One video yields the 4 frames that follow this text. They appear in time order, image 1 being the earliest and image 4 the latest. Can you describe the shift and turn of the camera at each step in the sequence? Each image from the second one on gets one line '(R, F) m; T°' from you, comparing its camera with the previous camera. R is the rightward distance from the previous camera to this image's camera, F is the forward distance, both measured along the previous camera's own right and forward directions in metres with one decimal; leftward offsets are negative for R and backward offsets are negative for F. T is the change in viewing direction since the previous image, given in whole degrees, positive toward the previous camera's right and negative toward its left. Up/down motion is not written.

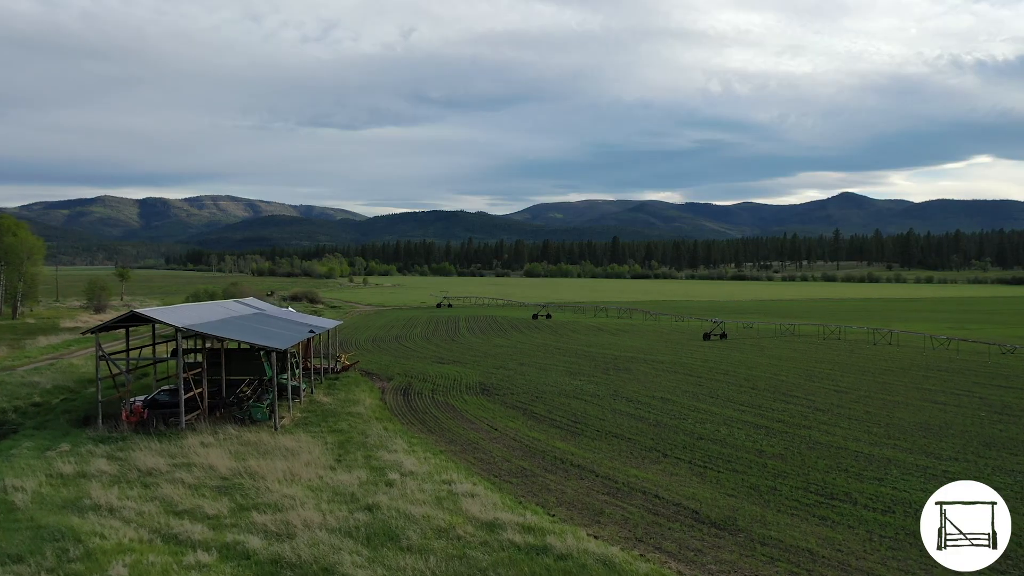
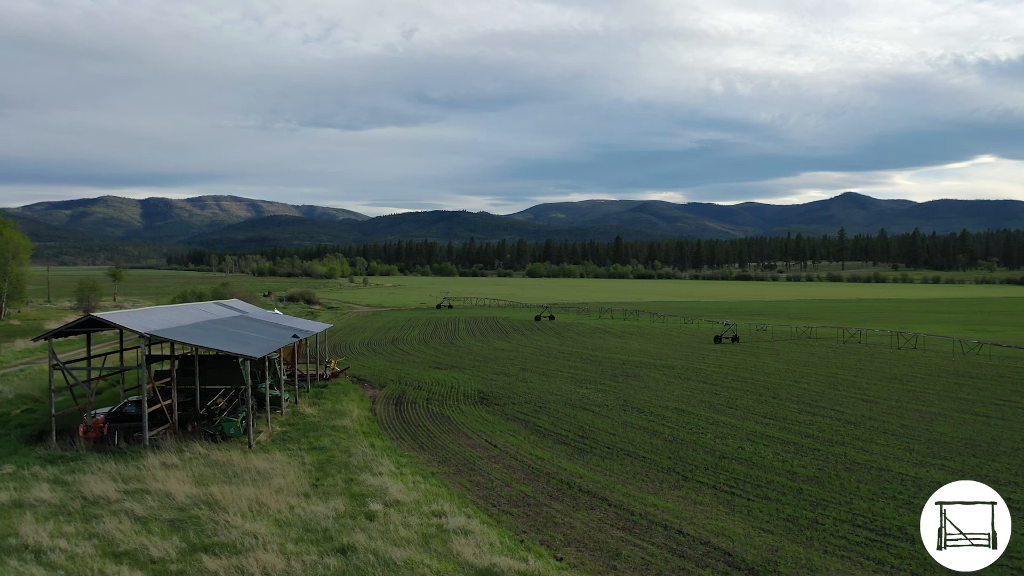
(0.0, +2.3) m; 0°
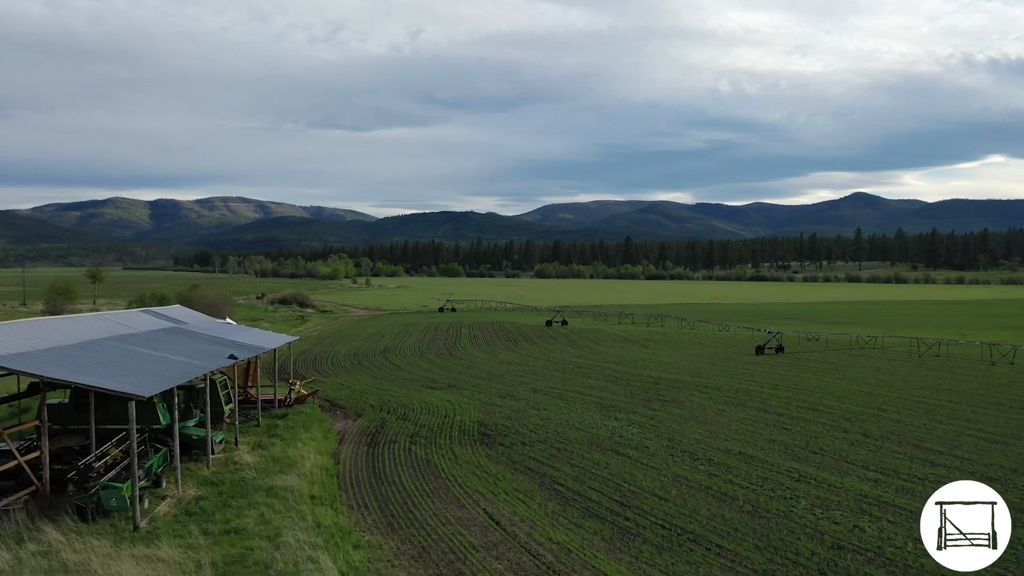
(0.0, +6.6) m; 0°
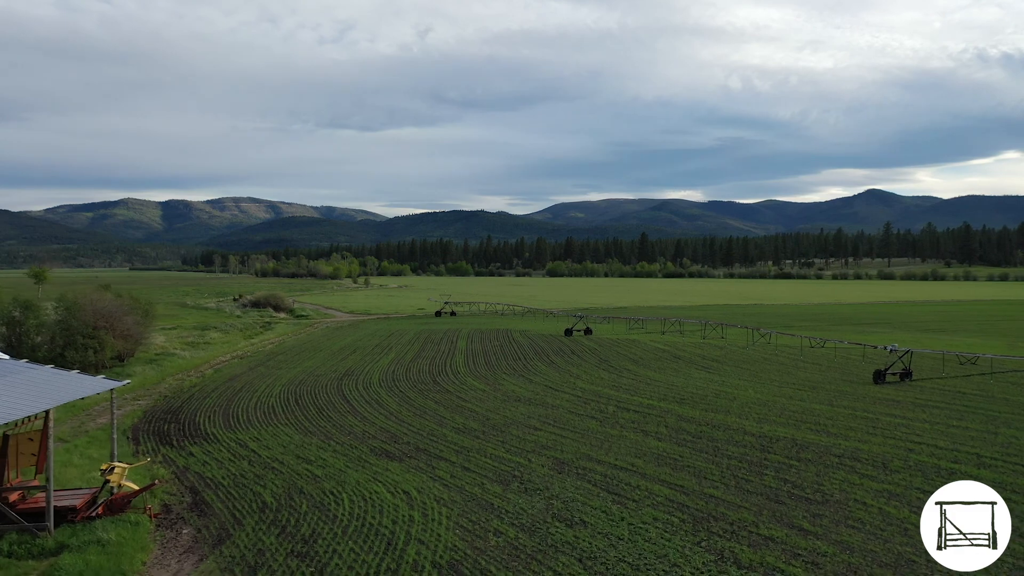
(0.0, +12.6) m; -1°
